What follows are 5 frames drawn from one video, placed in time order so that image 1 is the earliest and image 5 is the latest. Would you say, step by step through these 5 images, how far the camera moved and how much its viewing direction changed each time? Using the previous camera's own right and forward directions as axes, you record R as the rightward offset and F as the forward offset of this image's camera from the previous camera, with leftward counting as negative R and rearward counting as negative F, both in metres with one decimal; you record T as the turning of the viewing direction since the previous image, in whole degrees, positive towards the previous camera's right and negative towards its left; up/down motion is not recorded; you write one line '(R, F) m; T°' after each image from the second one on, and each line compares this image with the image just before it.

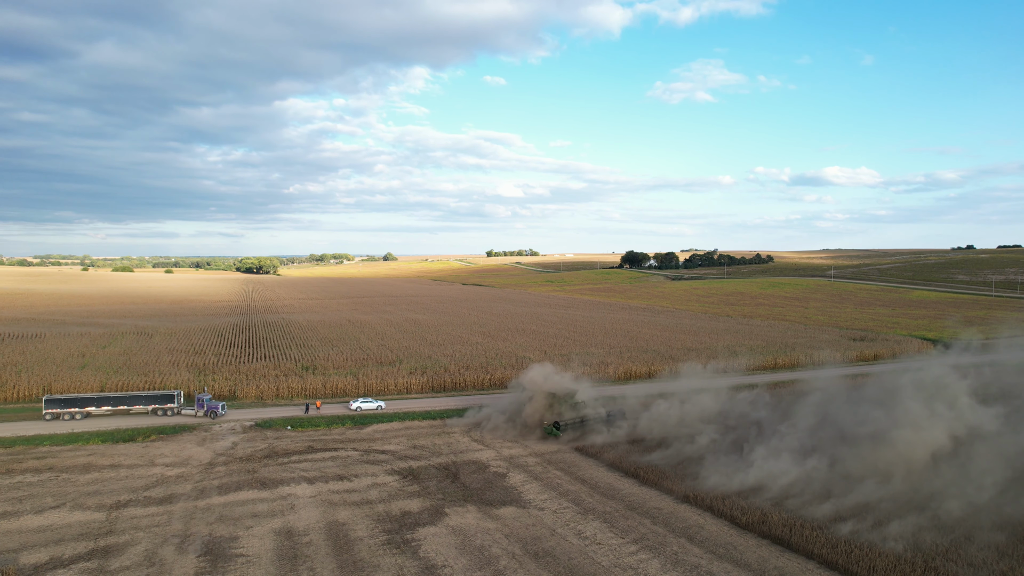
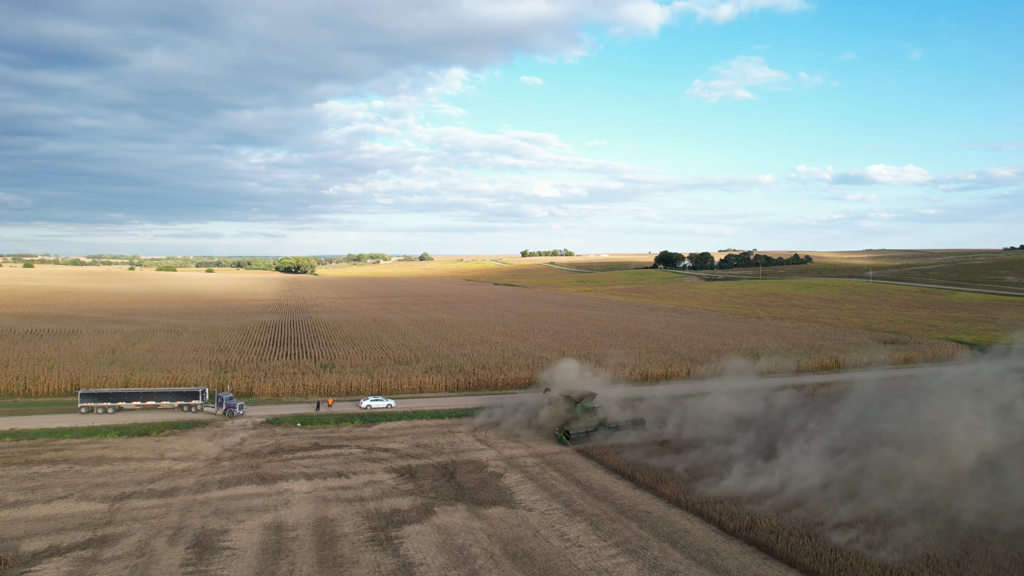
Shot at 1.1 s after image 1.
(+0.8, 0.0) m; -3°
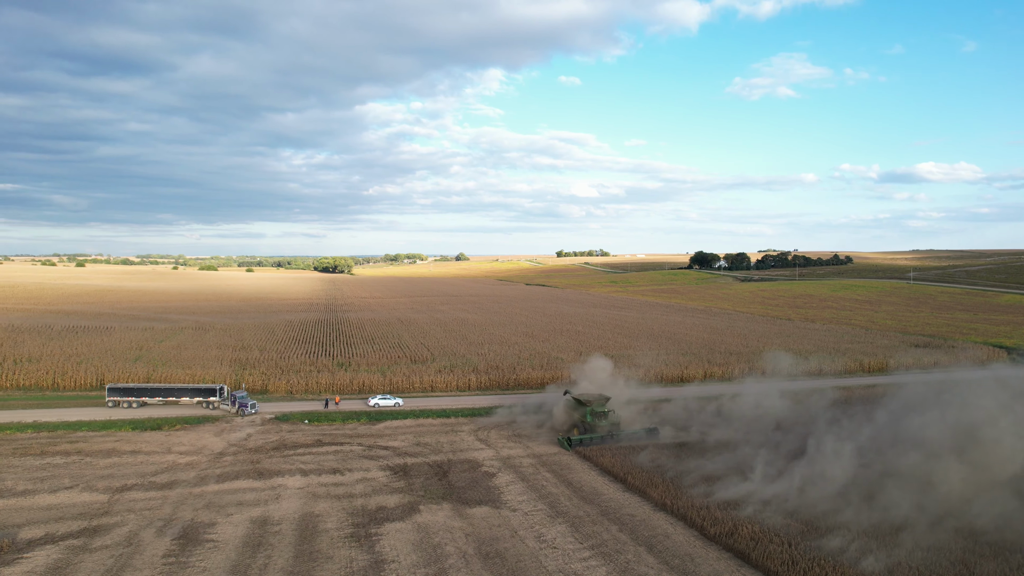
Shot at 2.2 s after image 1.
(+0.9, 0.0) m; -3°
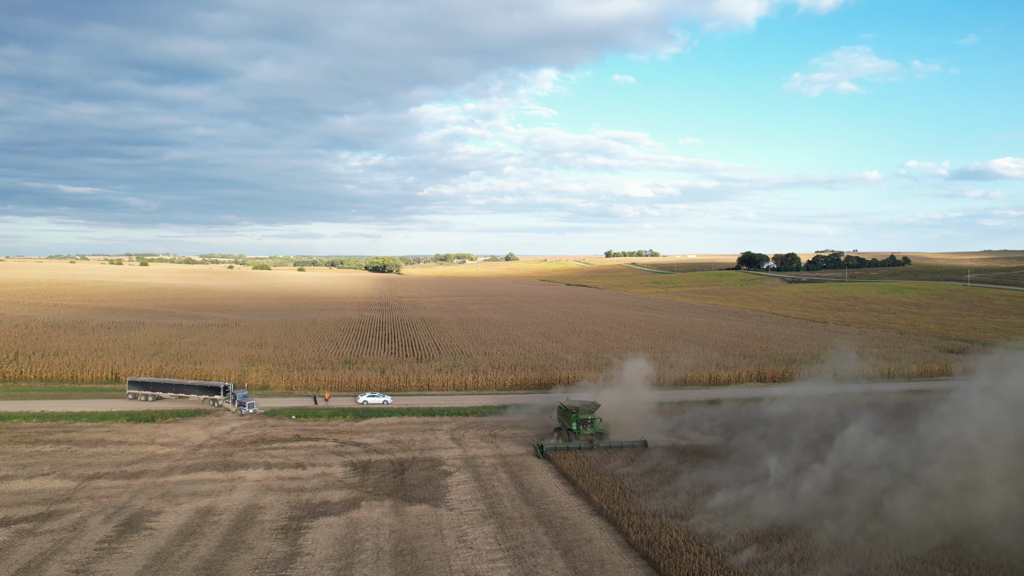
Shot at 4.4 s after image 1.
(+2.1, 0.0) m; -3°
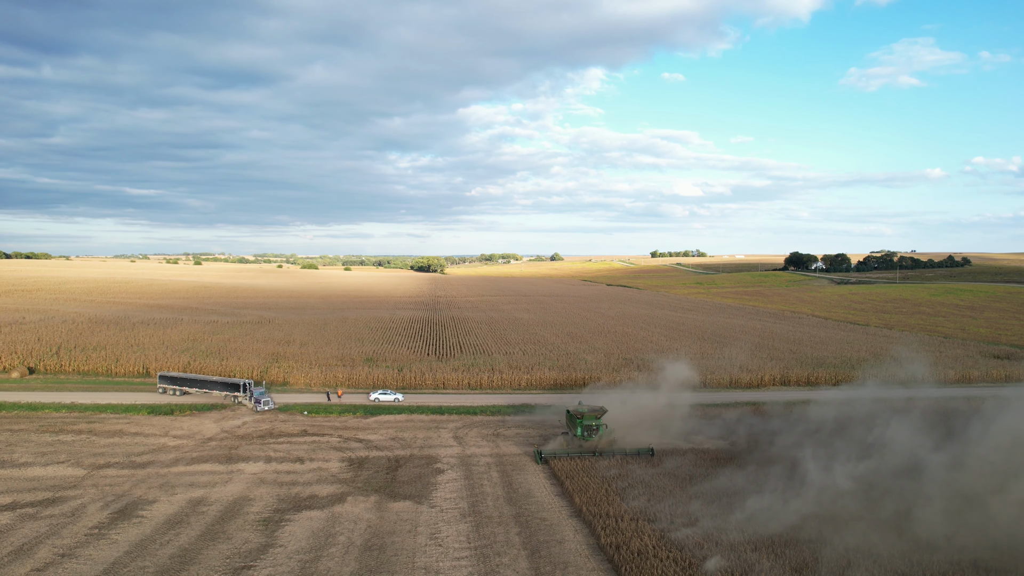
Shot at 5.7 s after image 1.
(+1.2, 0.0) m; -4°
